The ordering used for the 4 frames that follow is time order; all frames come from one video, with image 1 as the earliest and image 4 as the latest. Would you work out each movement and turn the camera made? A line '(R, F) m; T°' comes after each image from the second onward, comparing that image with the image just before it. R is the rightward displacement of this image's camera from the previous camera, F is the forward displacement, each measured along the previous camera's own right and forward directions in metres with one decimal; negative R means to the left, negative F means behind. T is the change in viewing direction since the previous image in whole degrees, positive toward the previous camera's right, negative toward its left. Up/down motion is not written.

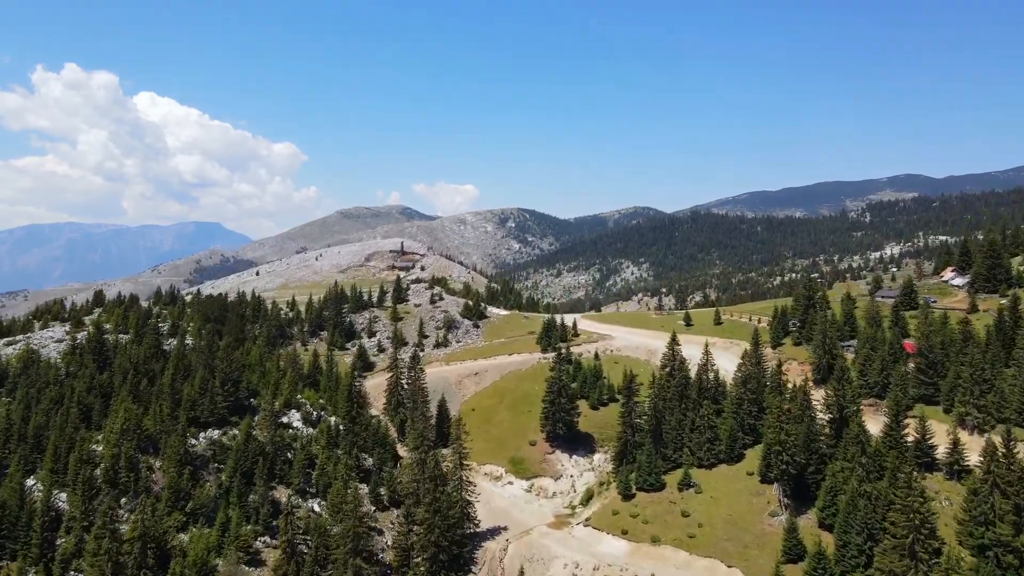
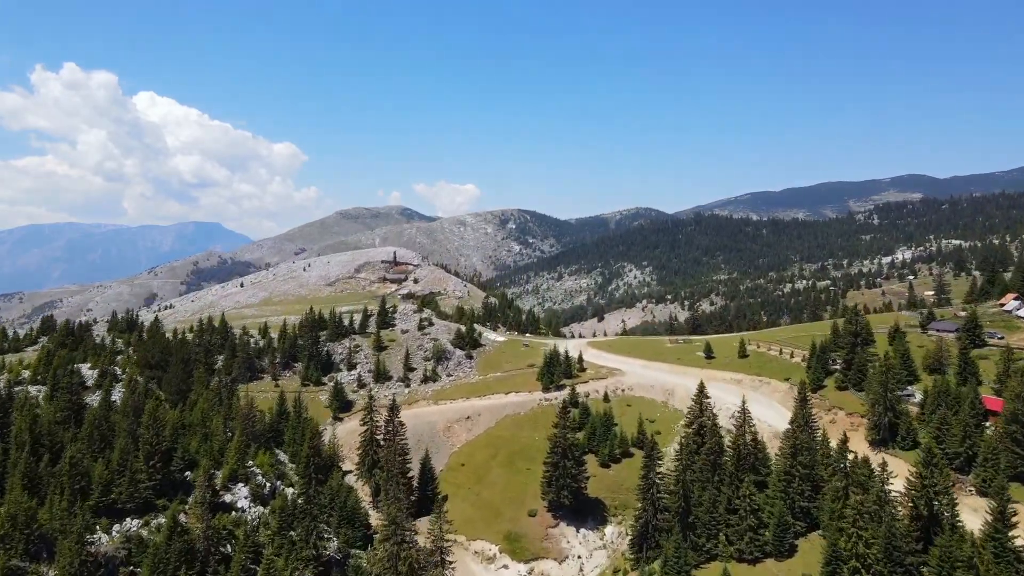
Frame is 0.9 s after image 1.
(+0.4, +12.9) m; 0°
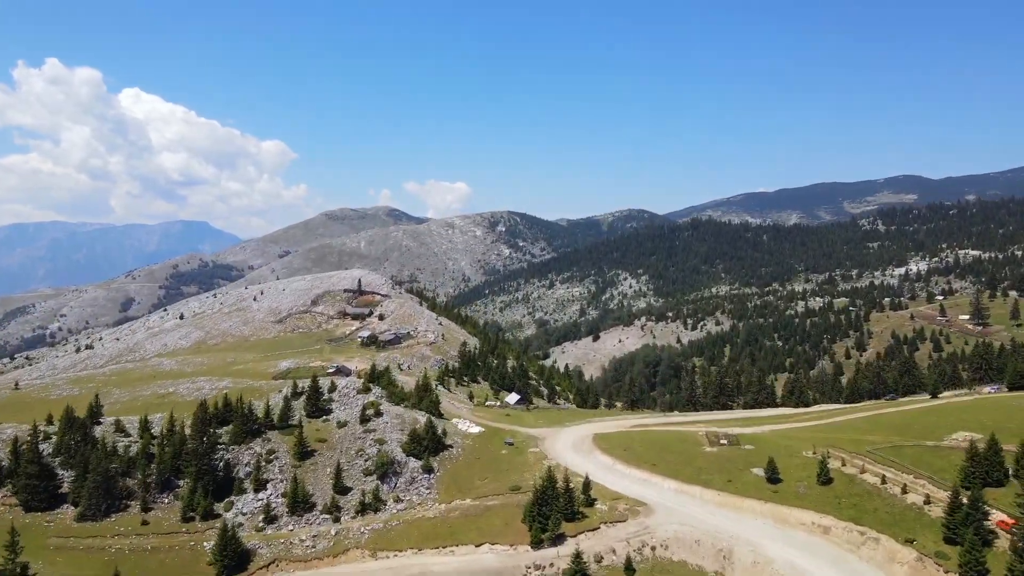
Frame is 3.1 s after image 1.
(+1.4, +30.2) m; +1°
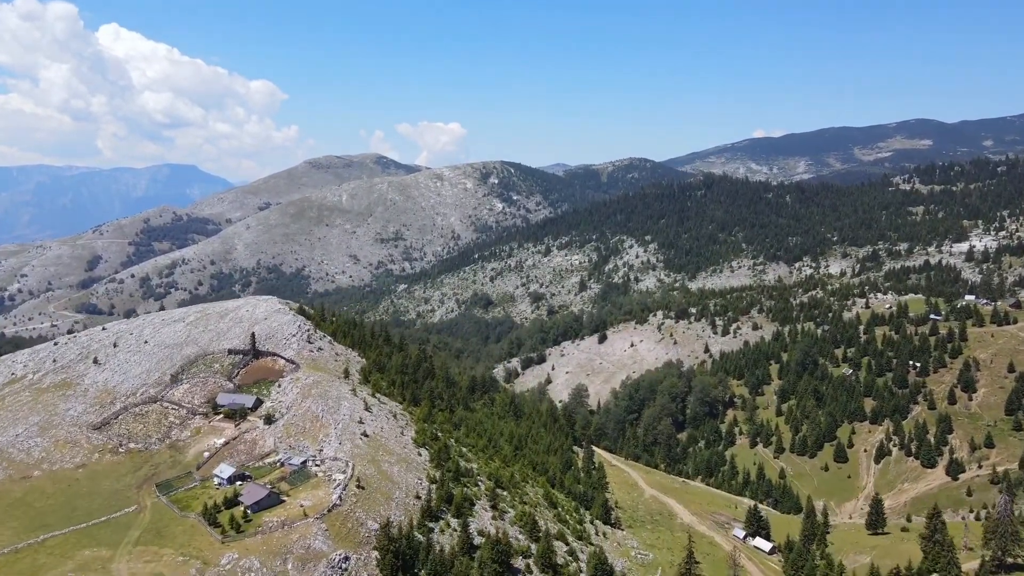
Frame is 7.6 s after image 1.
(+2.9, +64.6) m; 0°
